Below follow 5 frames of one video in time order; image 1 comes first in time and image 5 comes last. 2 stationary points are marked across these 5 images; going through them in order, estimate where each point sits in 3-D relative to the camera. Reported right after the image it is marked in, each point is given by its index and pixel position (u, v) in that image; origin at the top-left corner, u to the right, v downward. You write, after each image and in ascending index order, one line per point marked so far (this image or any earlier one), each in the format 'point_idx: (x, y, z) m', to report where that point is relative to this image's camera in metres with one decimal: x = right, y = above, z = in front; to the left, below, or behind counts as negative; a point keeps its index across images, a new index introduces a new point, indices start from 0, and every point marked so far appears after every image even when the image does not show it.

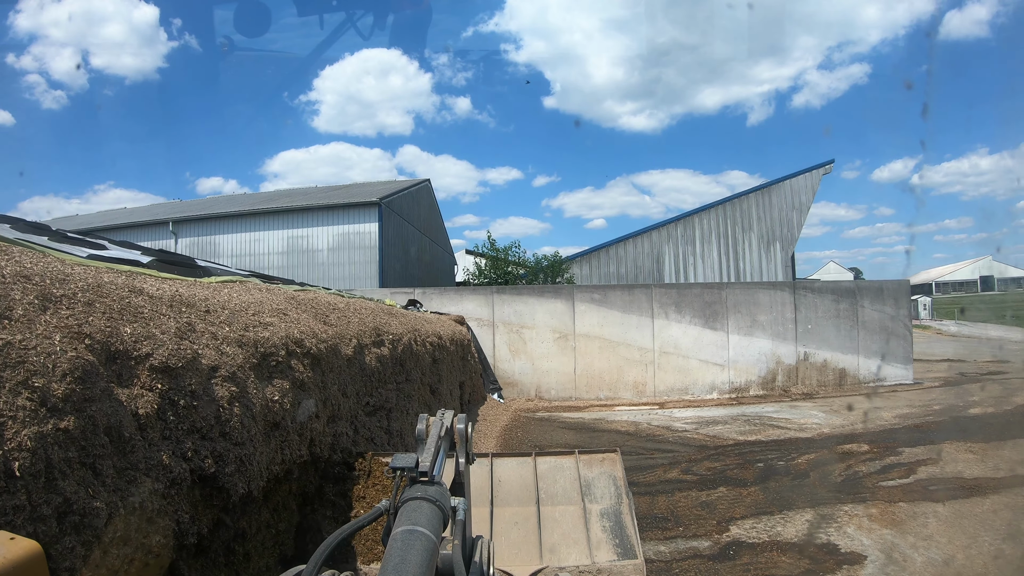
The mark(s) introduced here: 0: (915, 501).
0: (+4.0, -2.1, +5.8) m
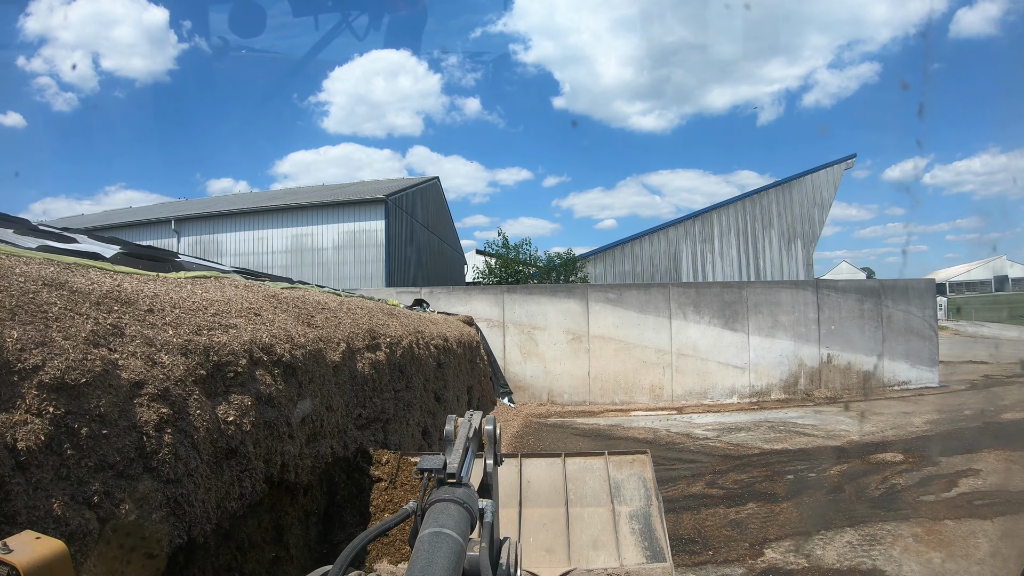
0: (+4.1, -2.1, +5.2) m
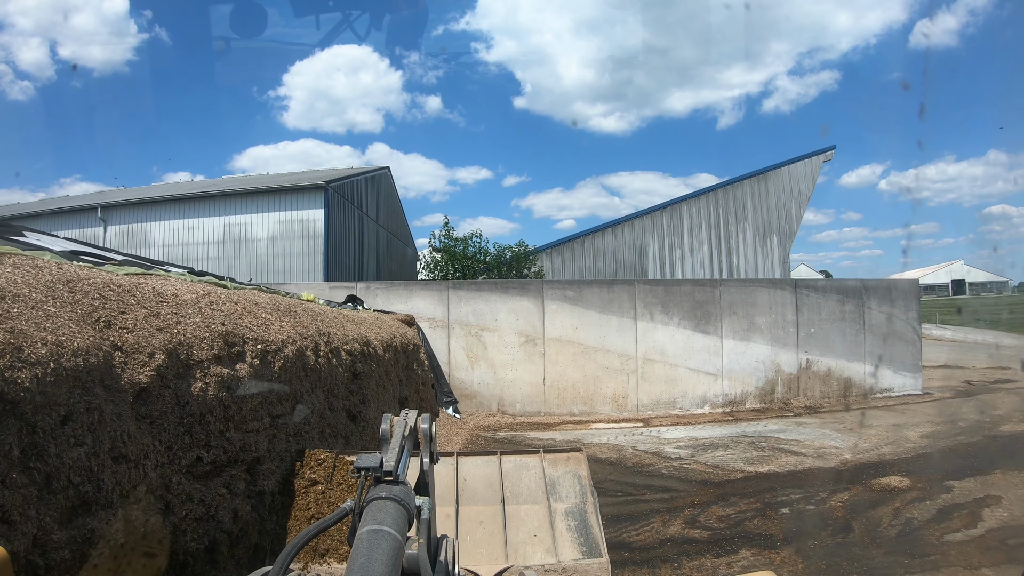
0: (+3.6, -2.0, +4.3) m
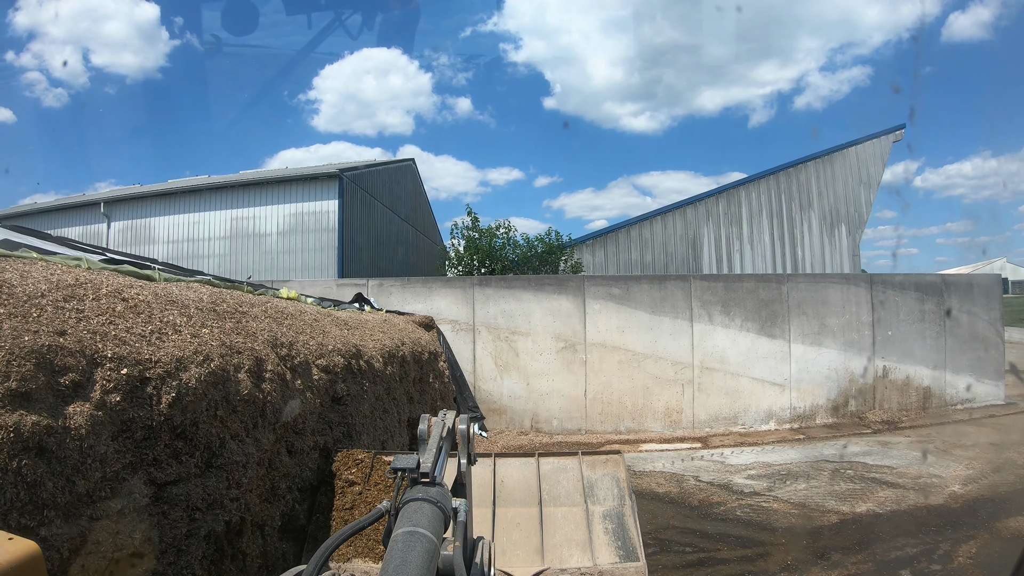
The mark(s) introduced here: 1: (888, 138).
0: (+3.8, -2.0, +2.8) m
1: (+7.7, +3.1, +12.0) m
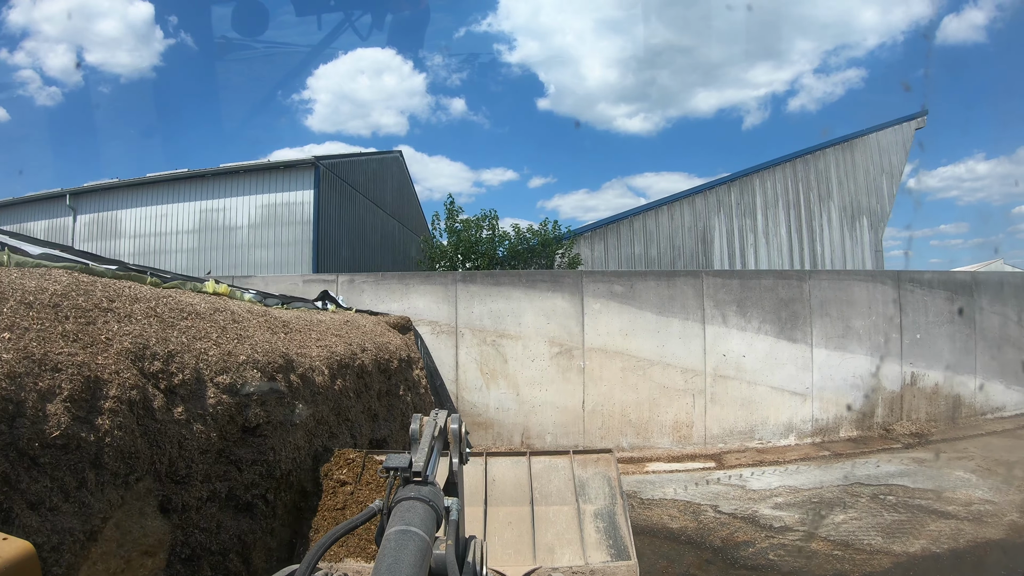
0: (+3.7, -1.9, +1.9) m
1: (+7.6, +3.1, +11.1) m
